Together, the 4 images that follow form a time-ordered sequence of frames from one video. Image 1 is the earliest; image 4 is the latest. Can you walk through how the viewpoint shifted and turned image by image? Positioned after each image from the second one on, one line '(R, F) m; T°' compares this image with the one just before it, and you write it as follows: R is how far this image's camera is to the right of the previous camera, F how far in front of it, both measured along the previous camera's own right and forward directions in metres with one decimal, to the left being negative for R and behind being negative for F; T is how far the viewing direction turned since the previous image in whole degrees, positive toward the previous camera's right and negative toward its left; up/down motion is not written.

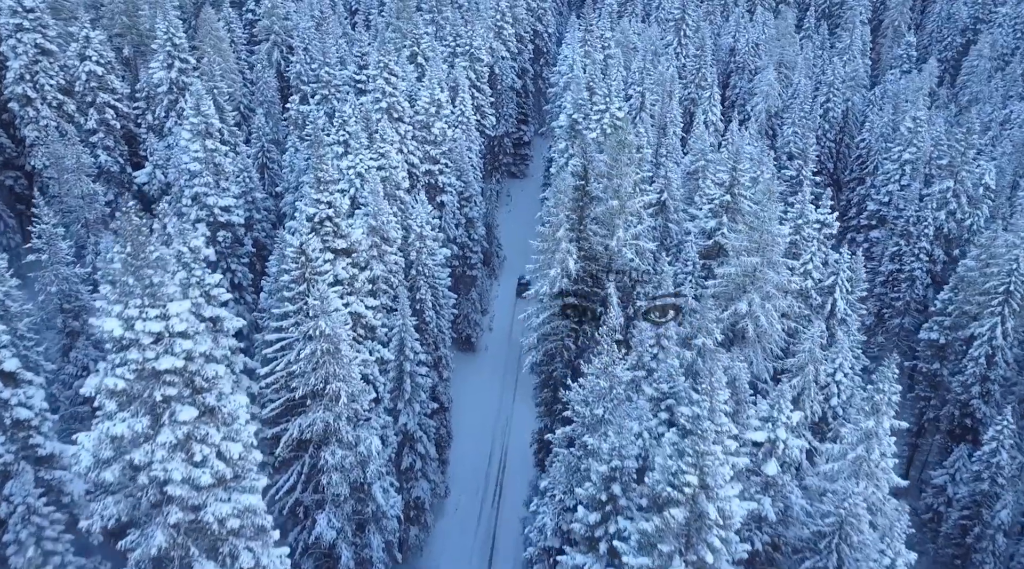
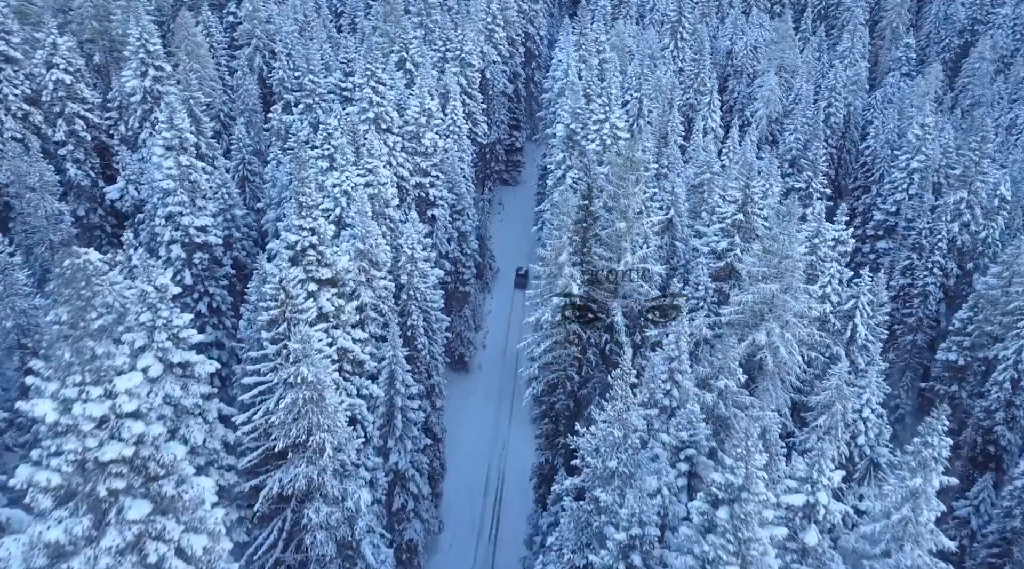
(-0.4, +2.6) m; +1°
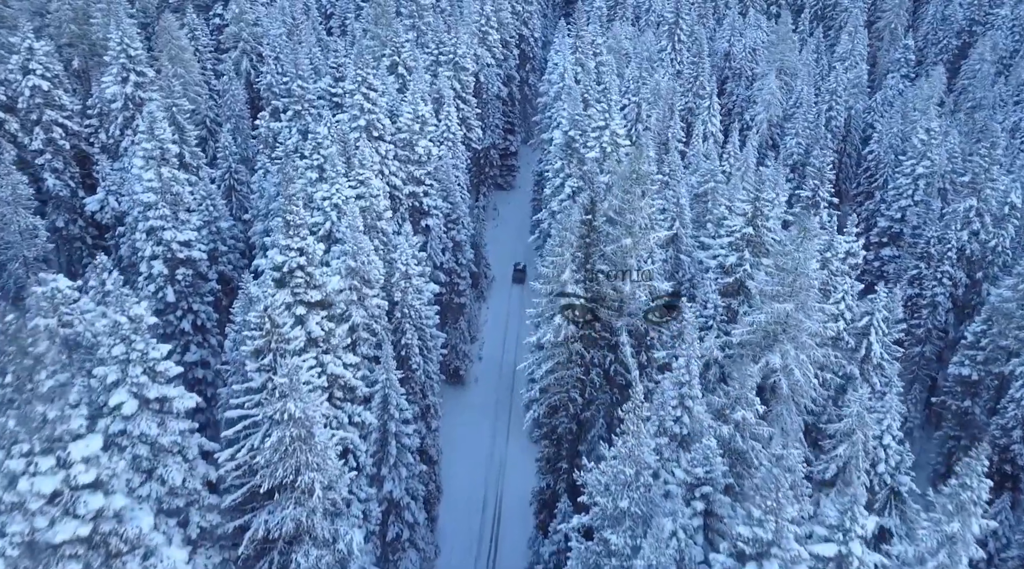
(-0.3, +1.7) m; +1°
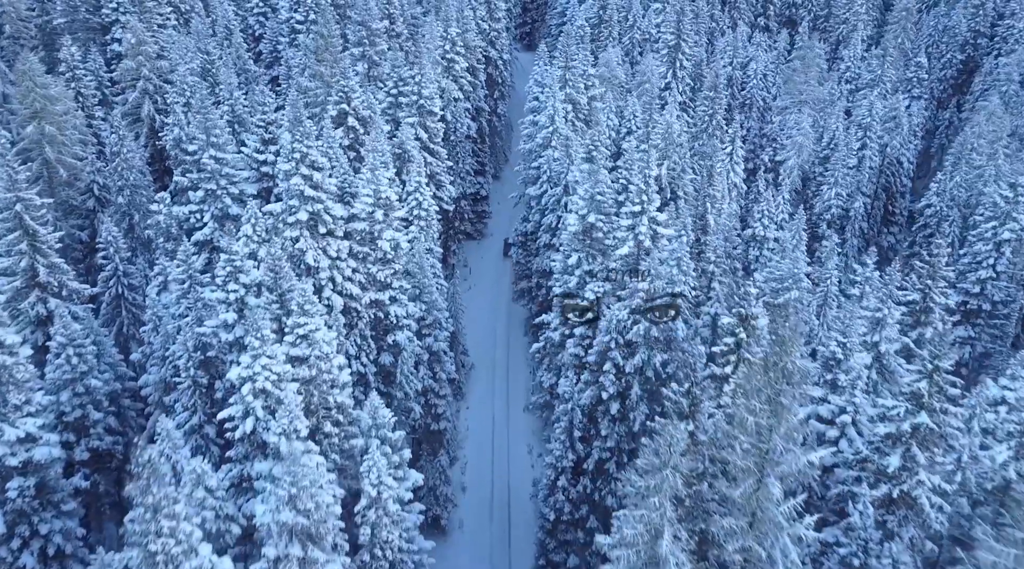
(-2.2, +12.9) m; +4°
